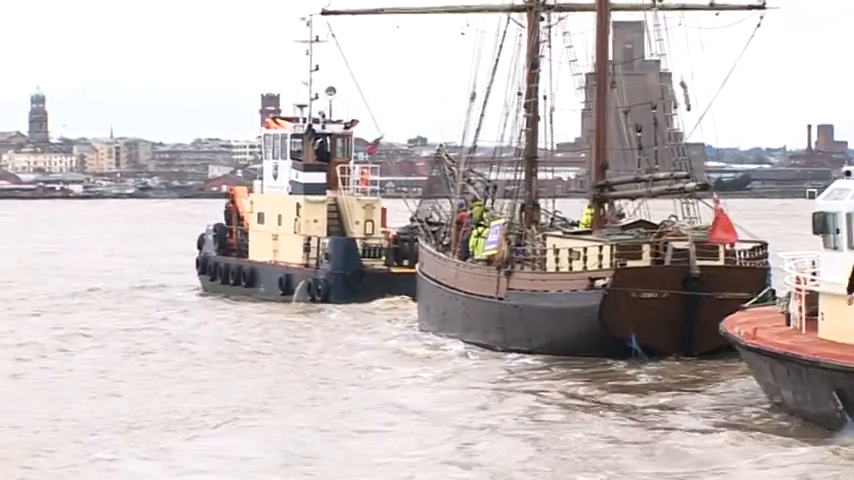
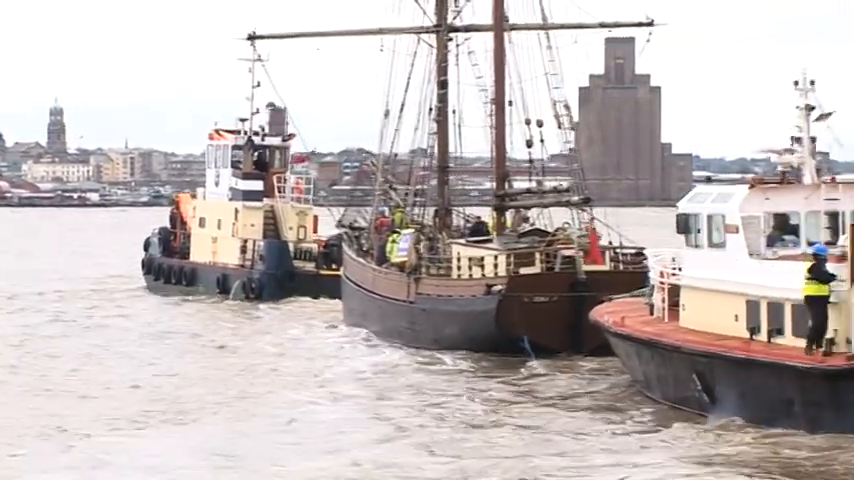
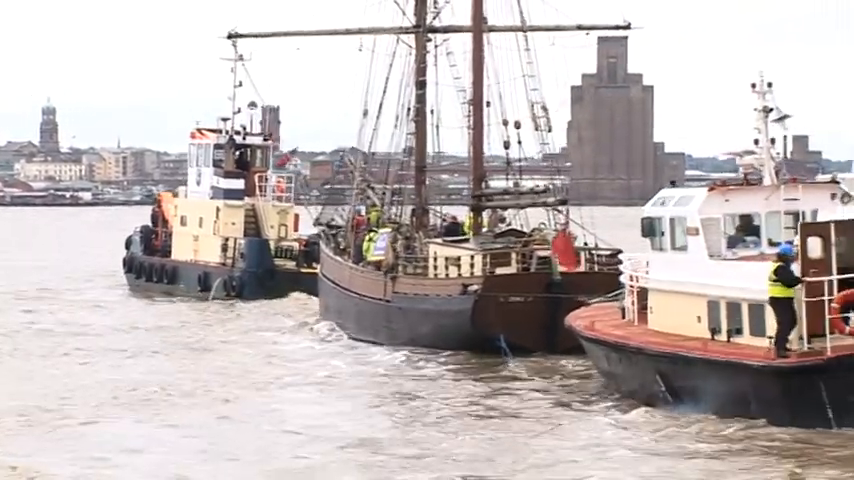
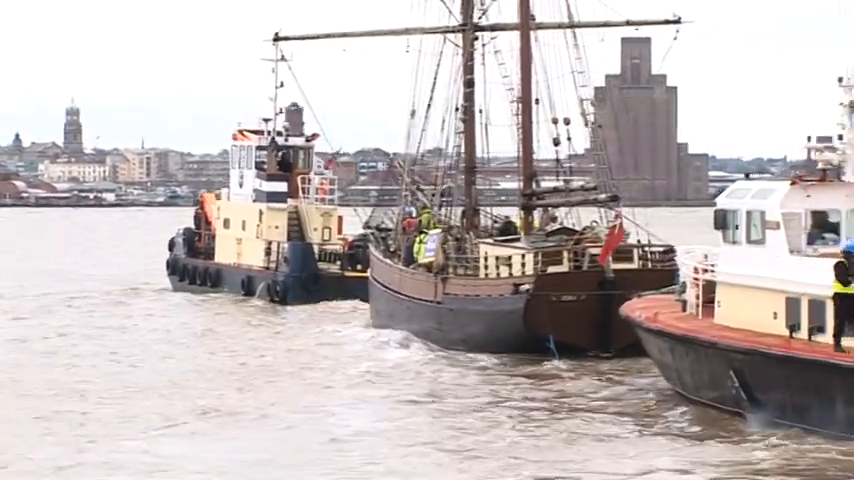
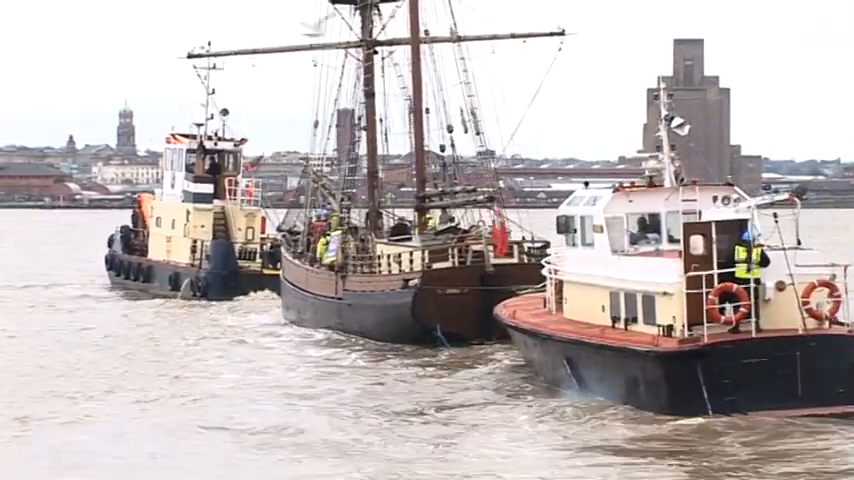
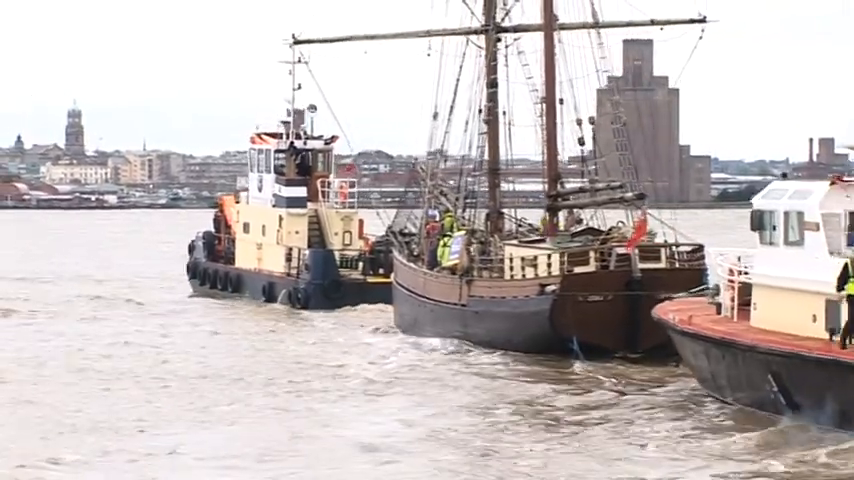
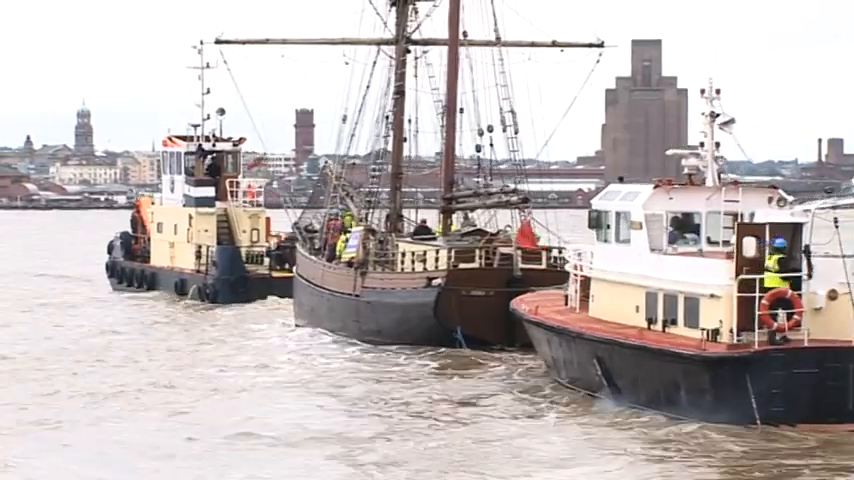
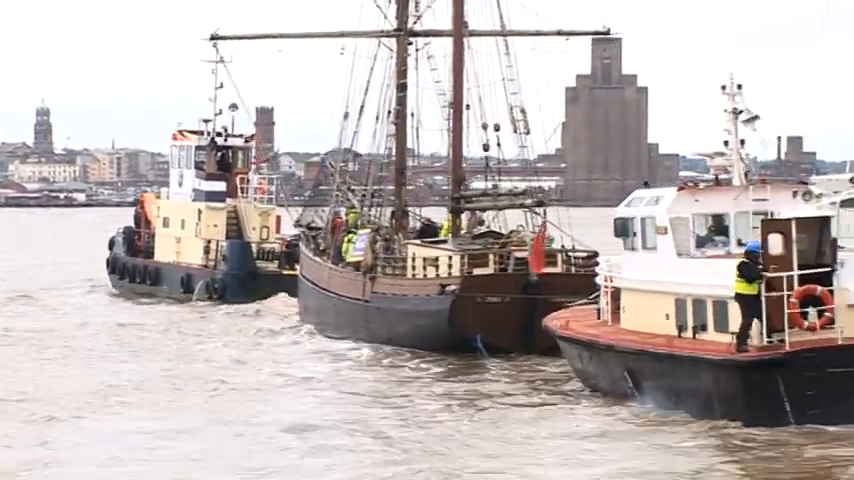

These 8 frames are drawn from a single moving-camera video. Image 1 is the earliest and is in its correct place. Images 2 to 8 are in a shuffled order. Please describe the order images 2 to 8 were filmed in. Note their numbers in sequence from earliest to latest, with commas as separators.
6, 4, 2, 3, 8, 7, 5
